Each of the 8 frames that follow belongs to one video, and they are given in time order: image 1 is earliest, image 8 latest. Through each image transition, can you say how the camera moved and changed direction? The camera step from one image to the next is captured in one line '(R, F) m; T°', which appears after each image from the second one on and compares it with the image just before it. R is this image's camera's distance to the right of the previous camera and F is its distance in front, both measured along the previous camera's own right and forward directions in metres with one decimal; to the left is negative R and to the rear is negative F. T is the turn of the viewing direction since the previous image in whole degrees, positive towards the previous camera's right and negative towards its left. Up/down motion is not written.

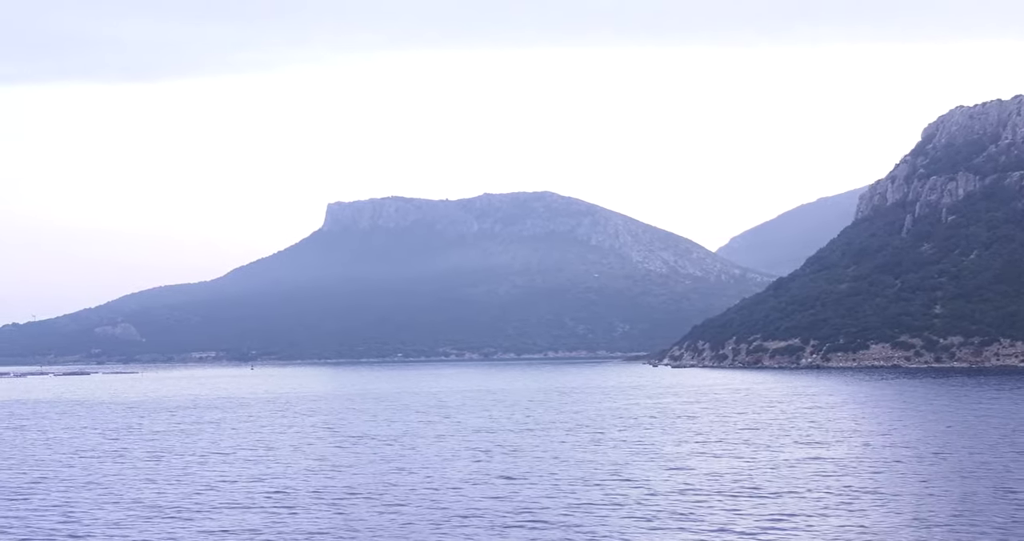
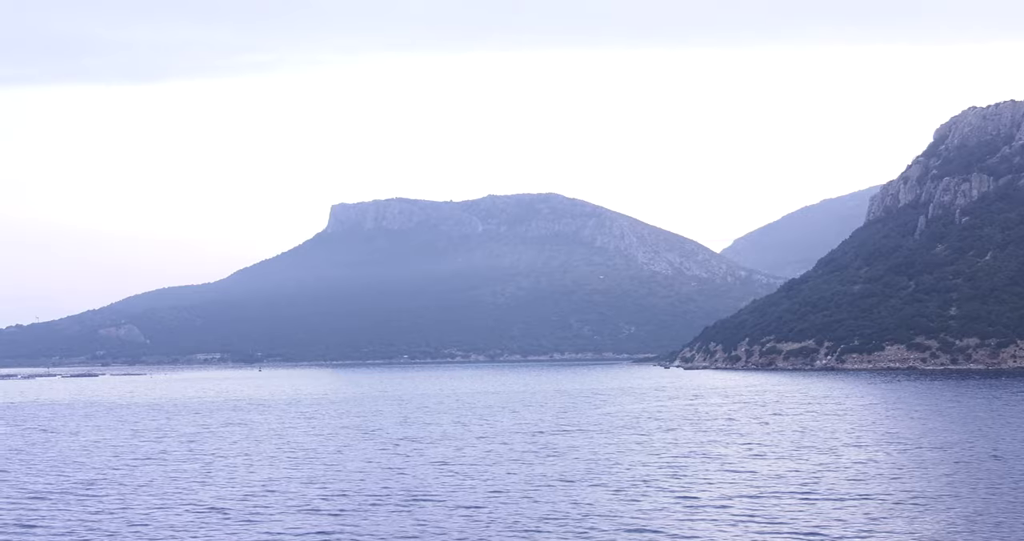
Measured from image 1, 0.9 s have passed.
(-1.9, +0.7) m; 0°
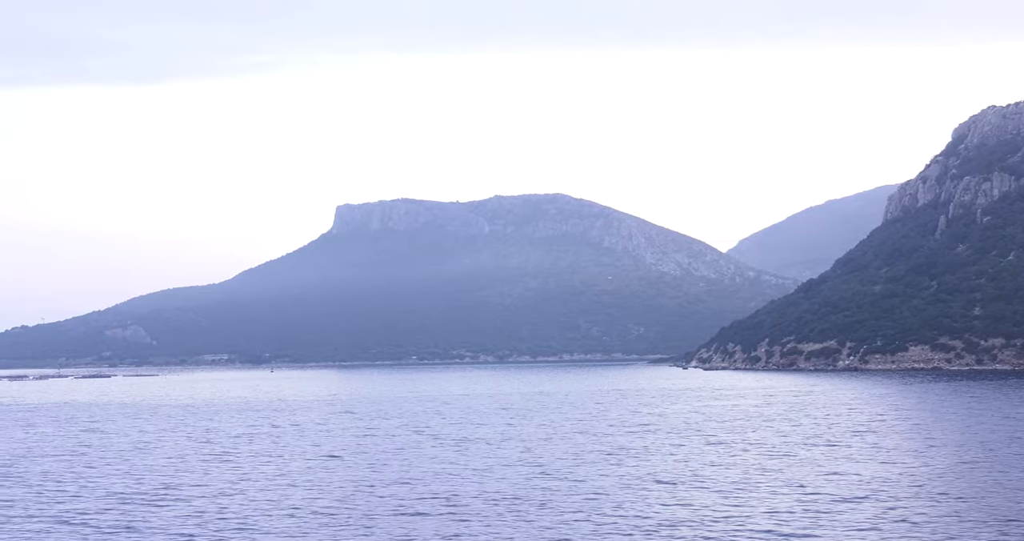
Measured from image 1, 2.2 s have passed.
(-3.0, +1.0) m; 0°
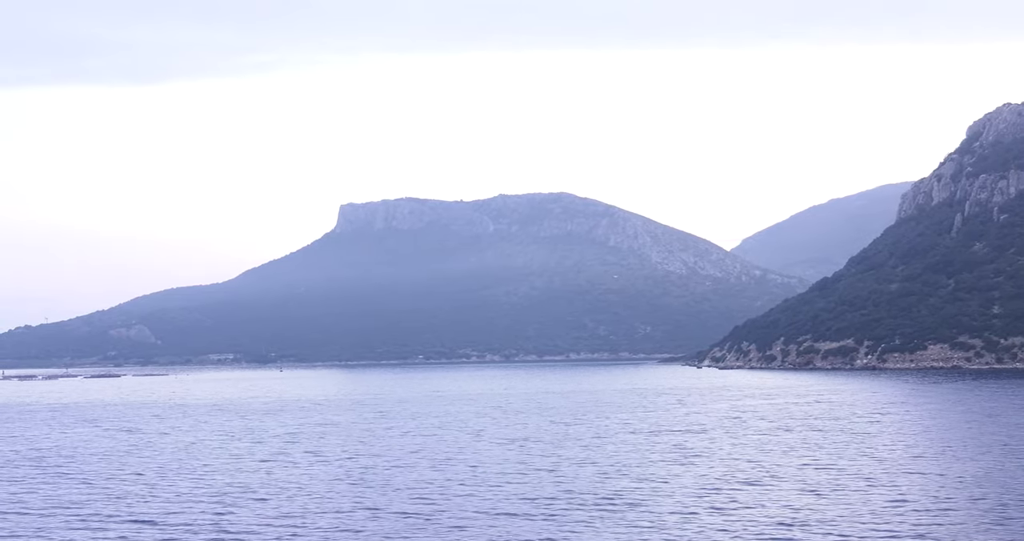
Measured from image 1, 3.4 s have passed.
(-2.4, +0.8) m; 0°
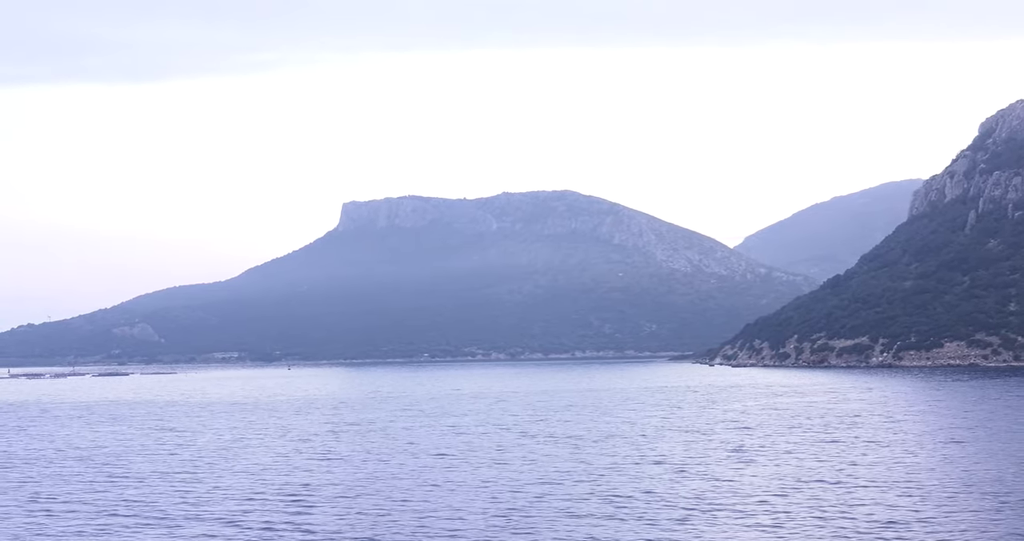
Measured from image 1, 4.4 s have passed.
(-2.2, +0.7) m; 0°
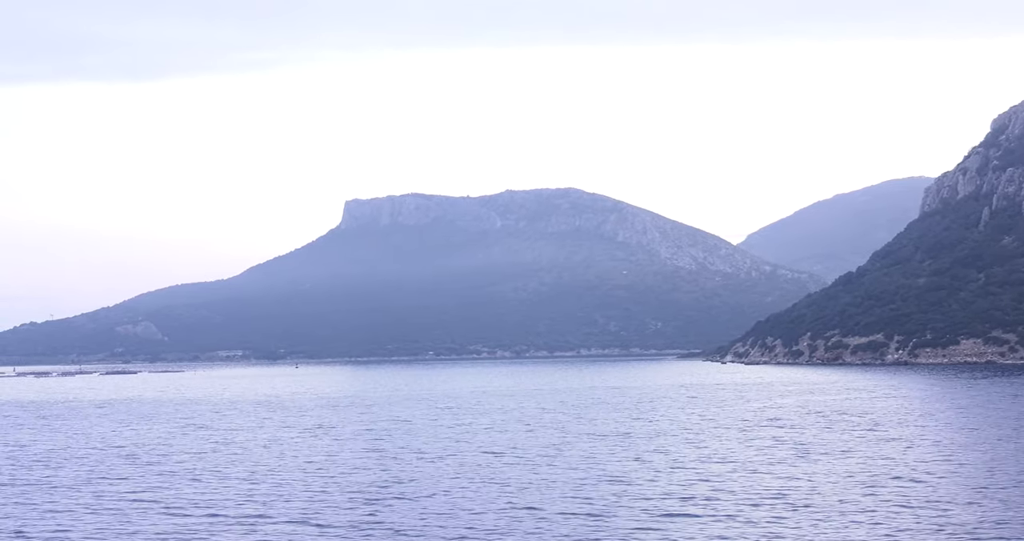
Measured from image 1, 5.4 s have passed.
(-2.2, +0.7) m; 0°
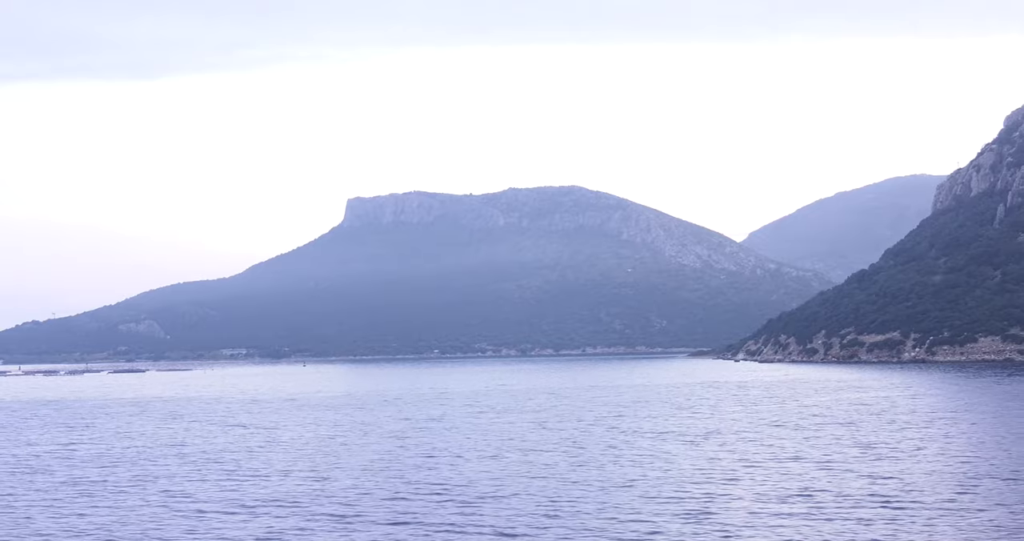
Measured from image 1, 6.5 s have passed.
(-2.5, +0.8) m; 0°
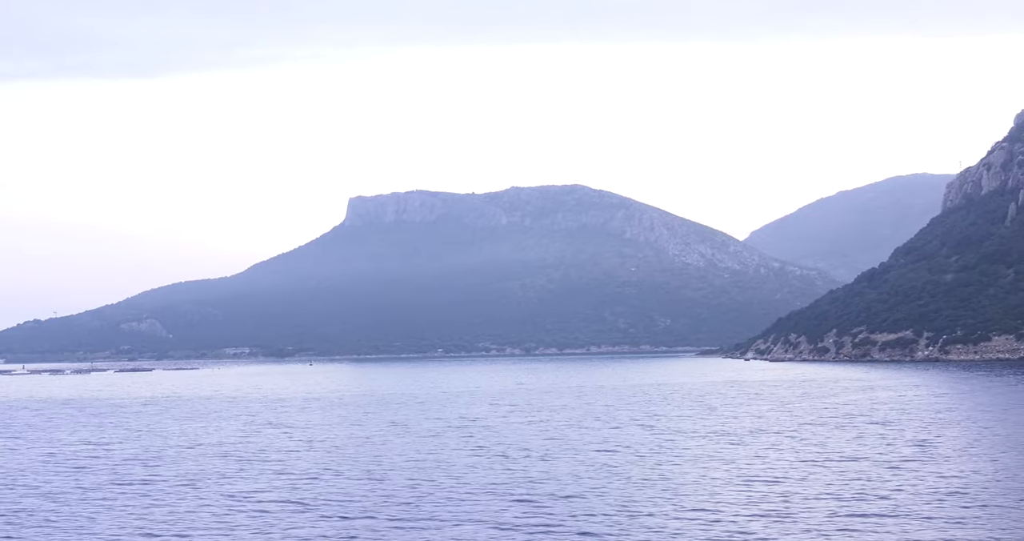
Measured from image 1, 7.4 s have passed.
(-1.9, +0.6) m; 0°
